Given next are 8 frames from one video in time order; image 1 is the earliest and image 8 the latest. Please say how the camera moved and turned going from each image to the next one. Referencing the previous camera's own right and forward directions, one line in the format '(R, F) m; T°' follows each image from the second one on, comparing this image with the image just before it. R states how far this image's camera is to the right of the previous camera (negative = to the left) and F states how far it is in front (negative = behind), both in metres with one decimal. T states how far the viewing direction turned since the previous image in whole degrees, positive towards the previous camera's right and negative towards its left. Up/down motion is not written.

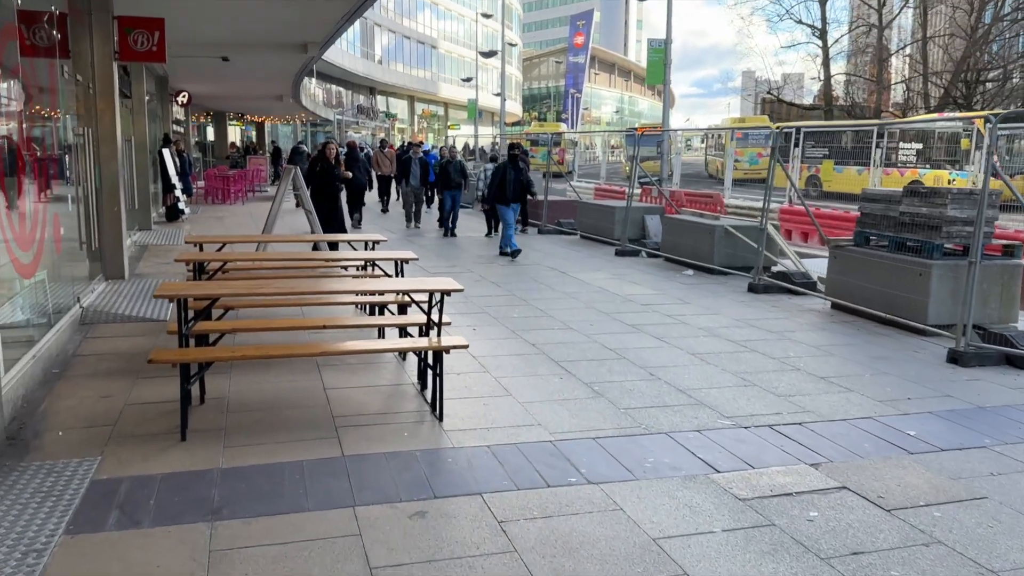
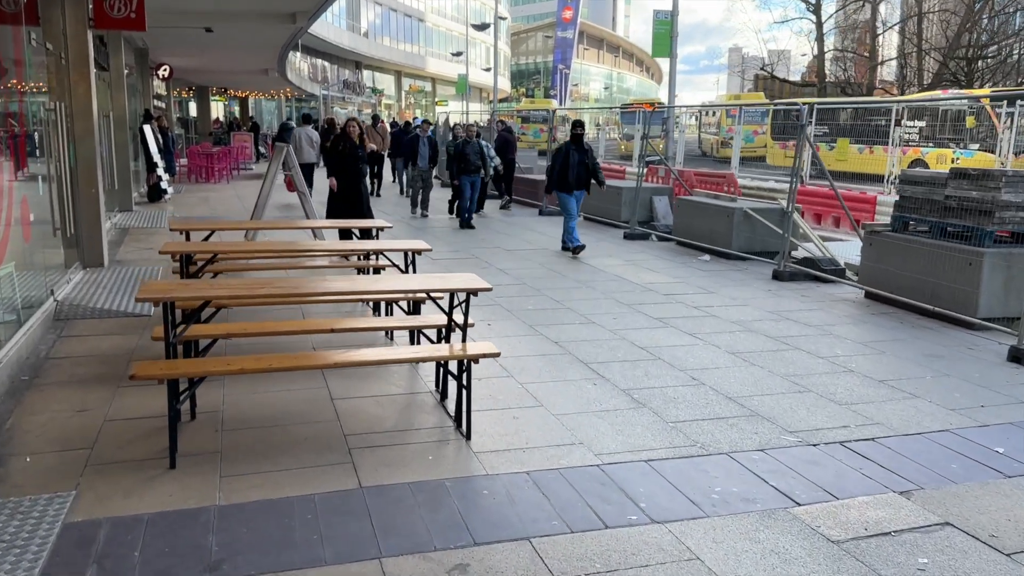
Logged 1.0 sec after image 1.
(-0.3, +0.6) m; +1°
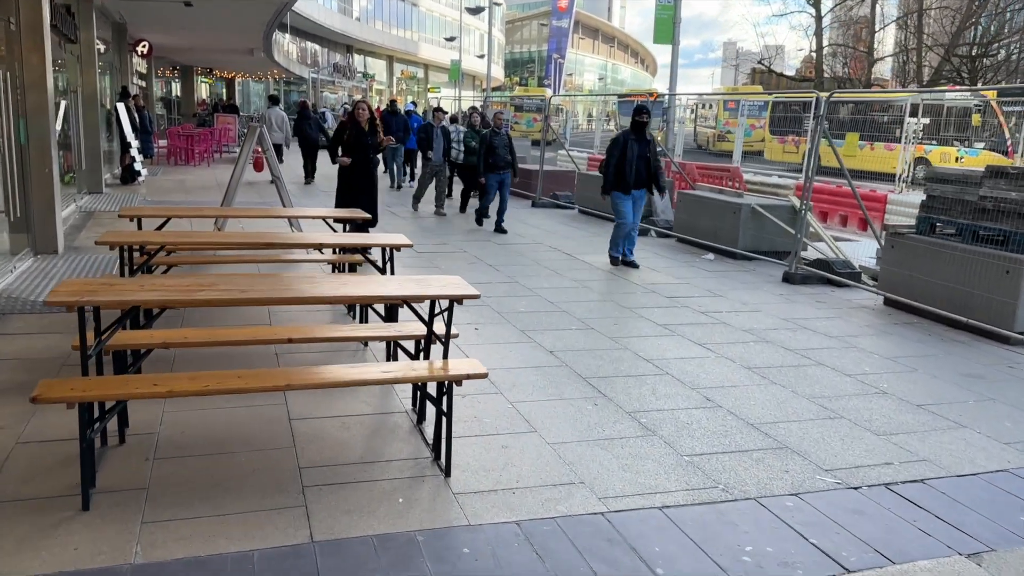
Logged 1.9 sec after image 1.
(0.0, +0.7) m; +1°
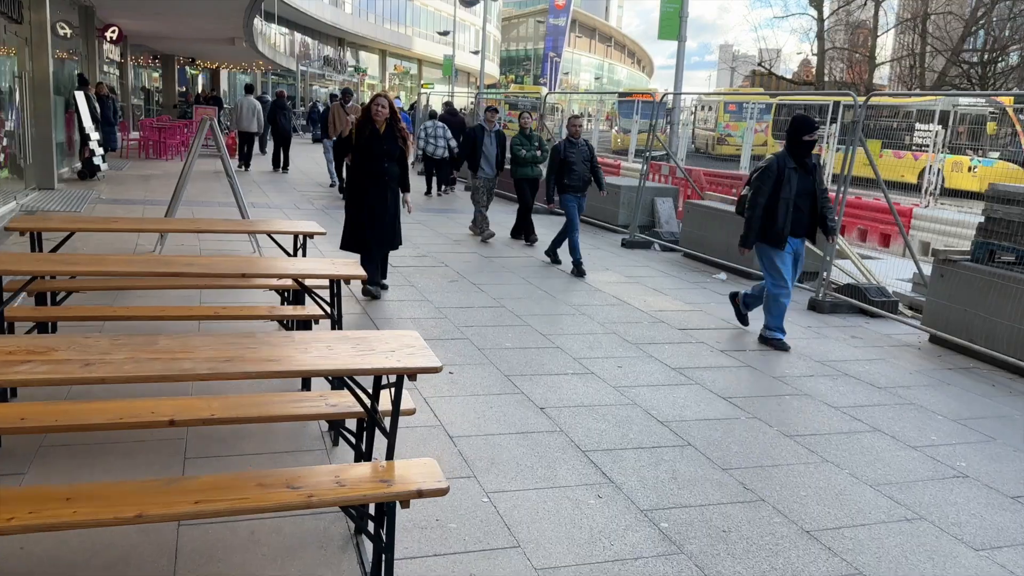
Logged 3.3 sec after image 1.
(0.0, +1.1) m; +1°
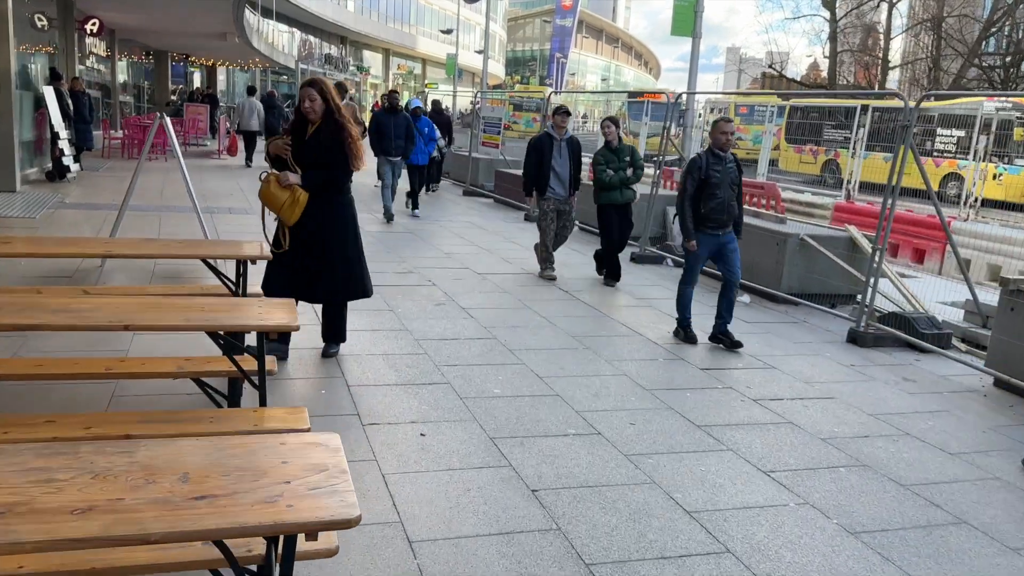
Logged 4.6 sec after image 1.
(+0.1, +1.0) m; 0°
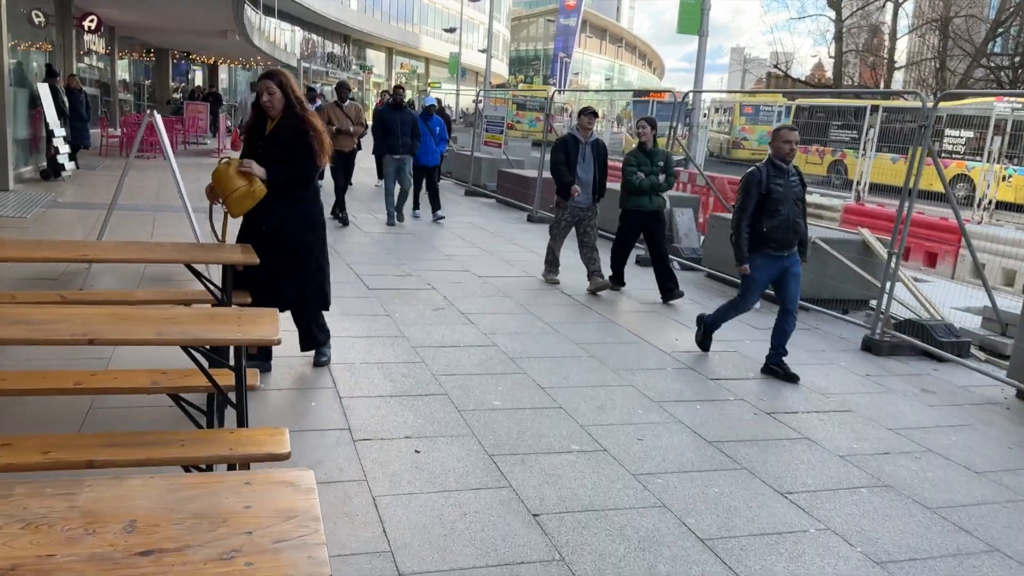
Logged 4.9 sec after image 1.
(0.0, +0.2) m; 0°
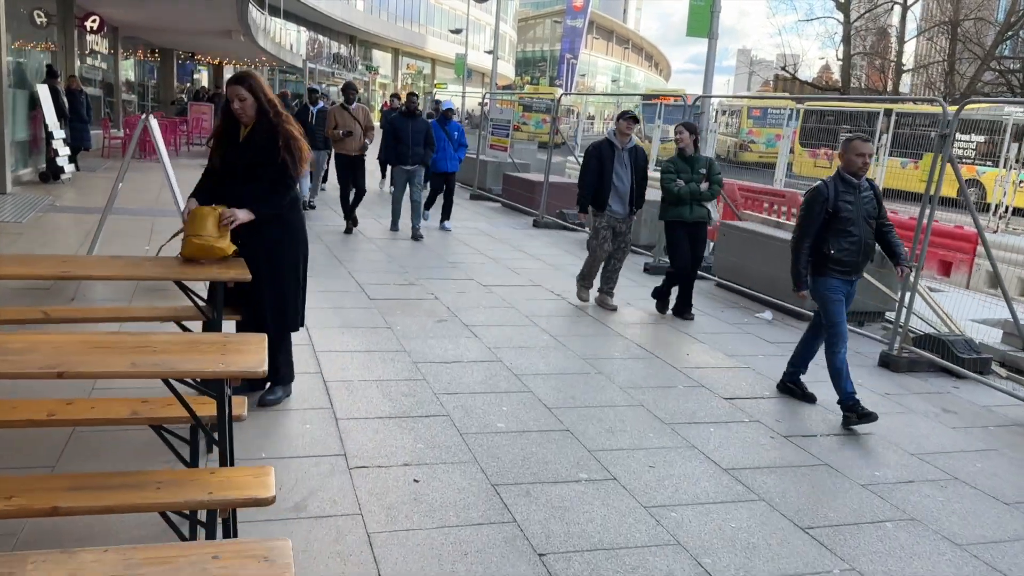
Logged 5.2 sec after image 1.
(0.0, +0.2) m; 0°
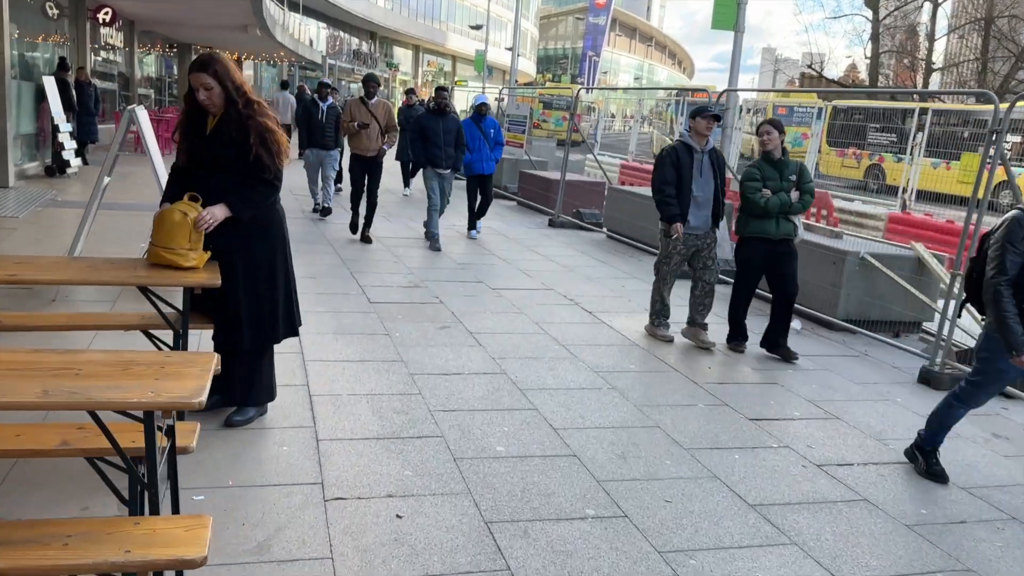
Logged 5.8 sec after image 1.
(+0.1, +0.4) m; -1°
